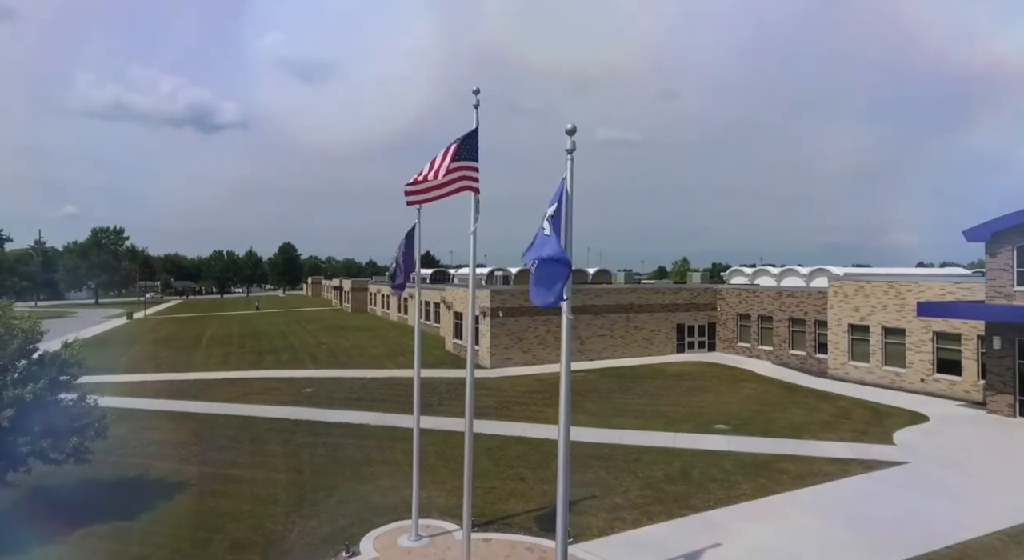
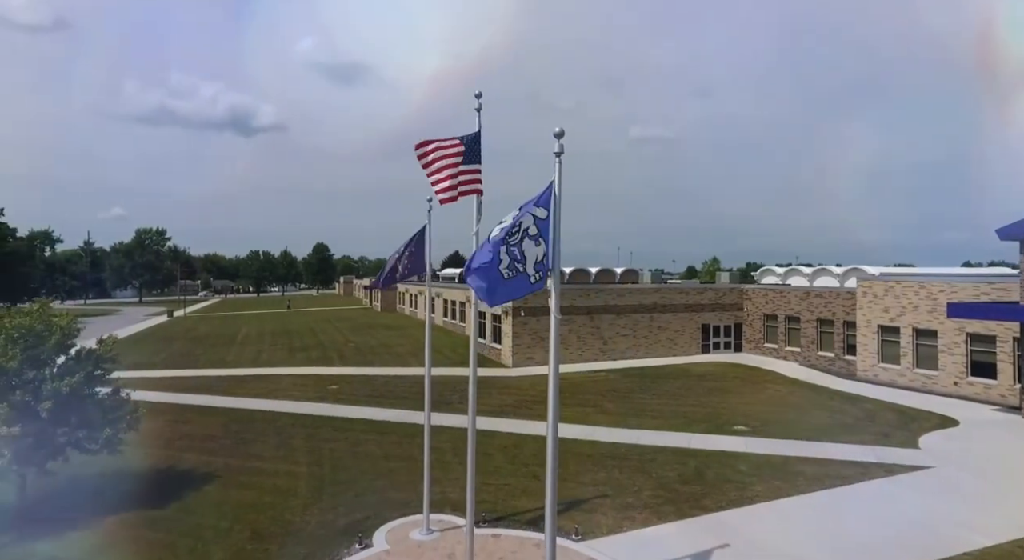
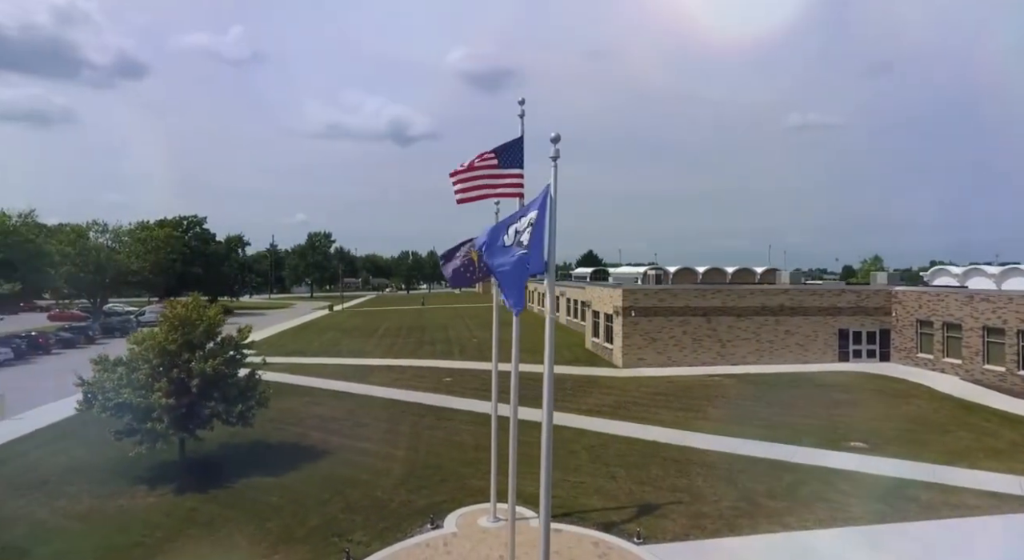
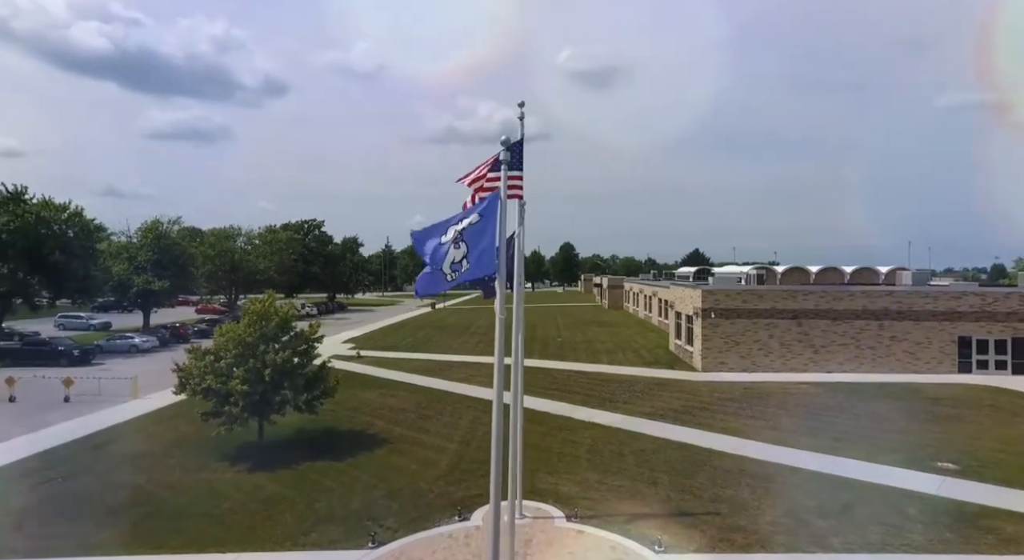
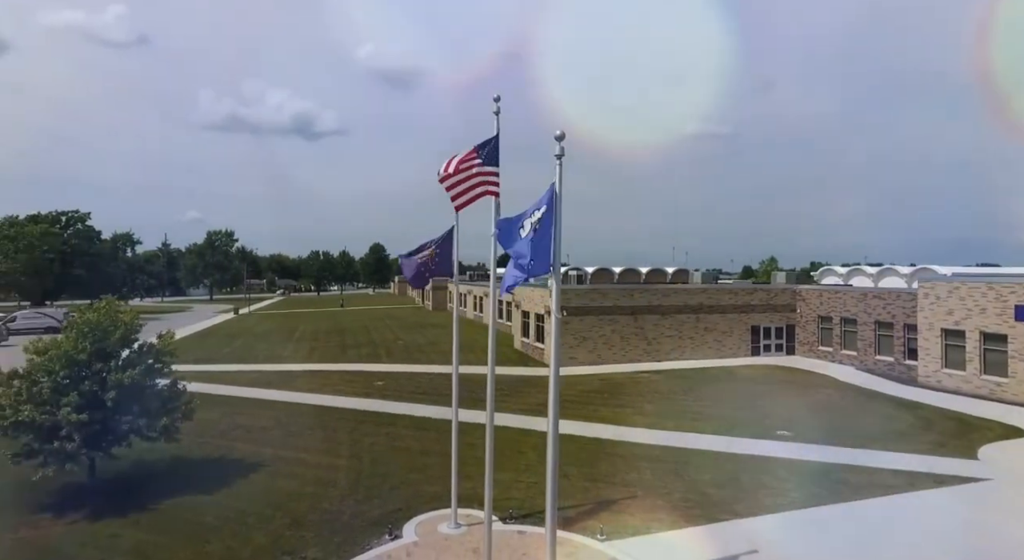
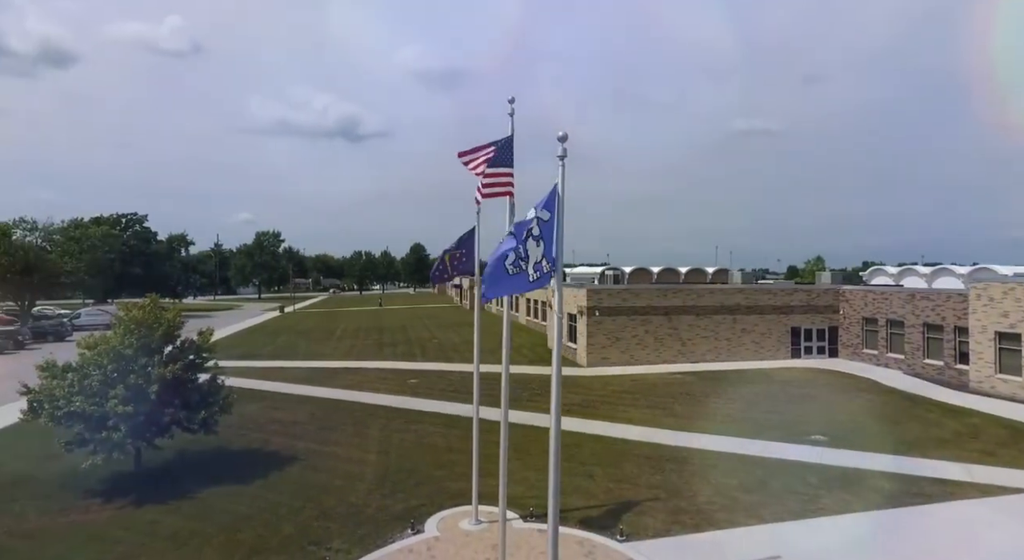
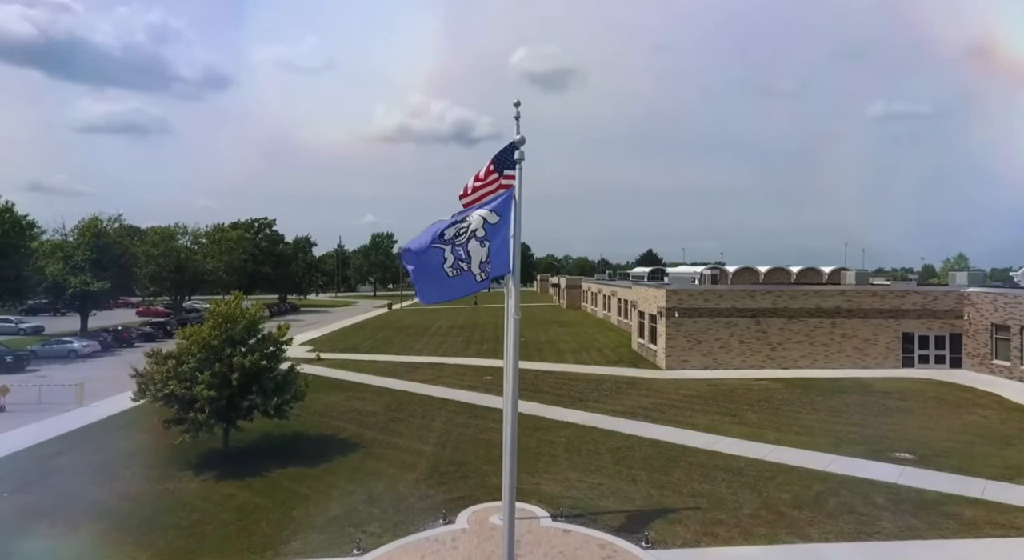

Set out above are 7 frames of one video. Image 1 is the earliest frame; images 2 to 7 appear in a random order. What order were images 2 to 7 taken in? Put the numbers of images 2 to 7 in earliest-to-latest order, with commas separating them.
2, 5, 6, 3, 7, 4
